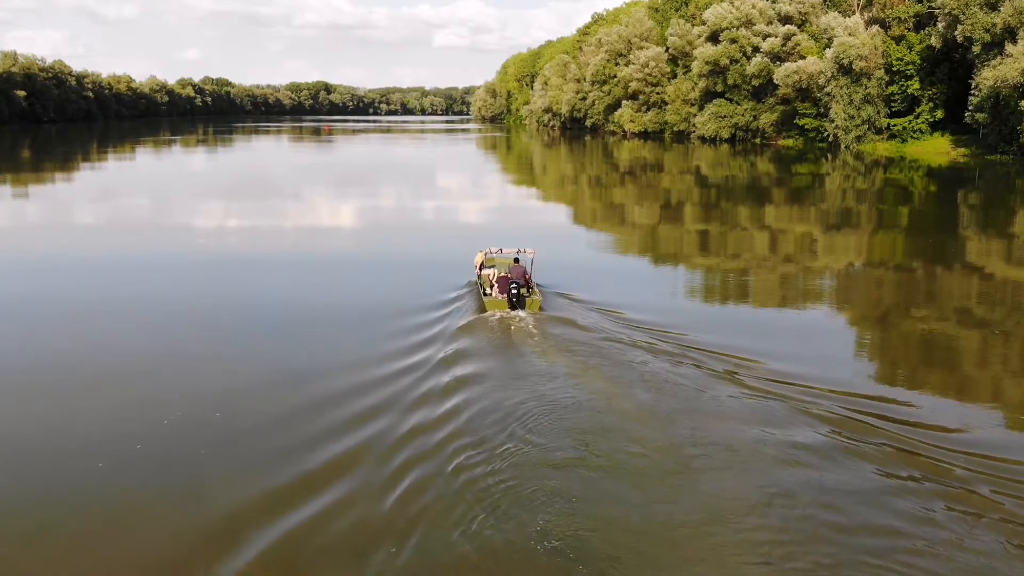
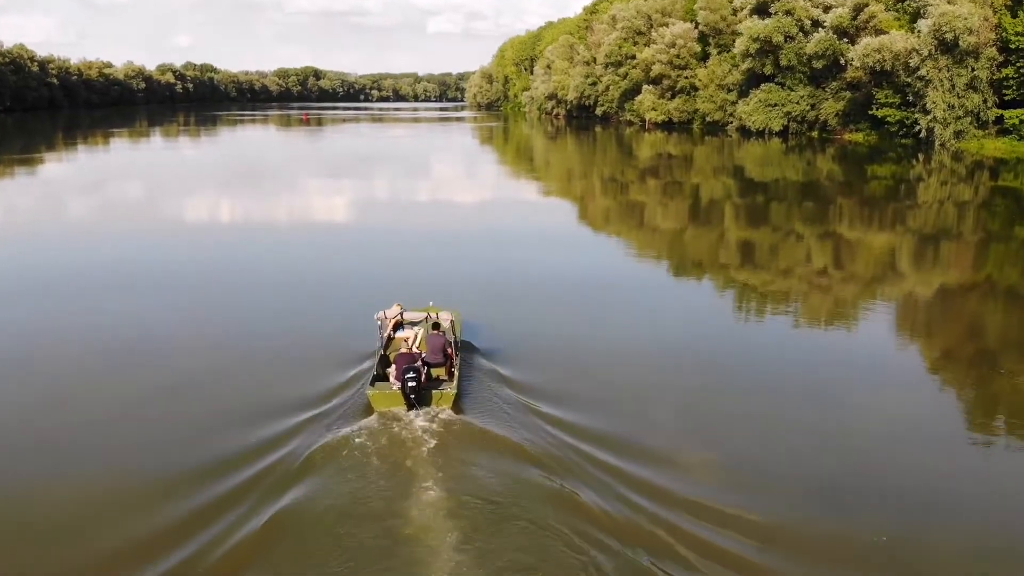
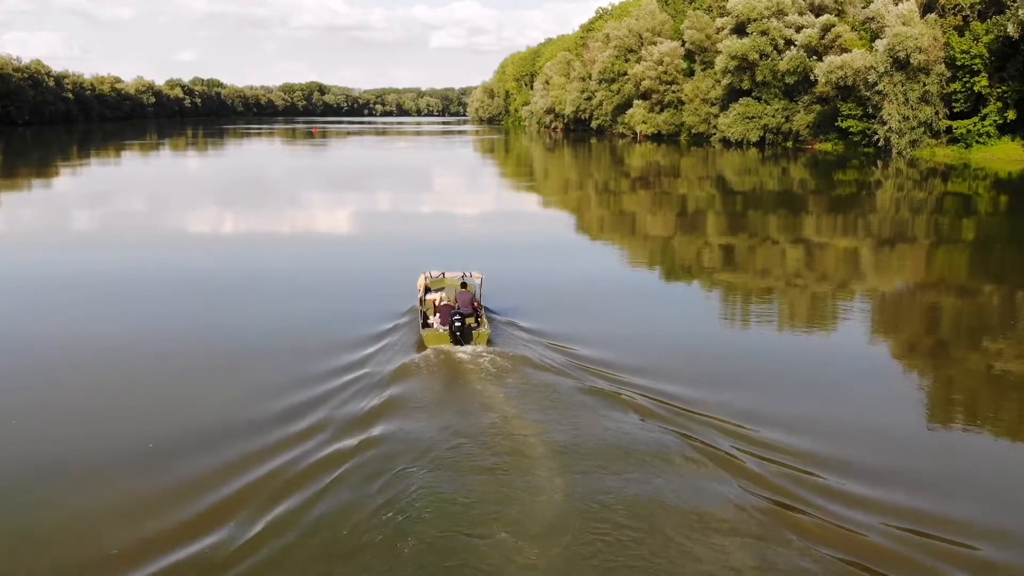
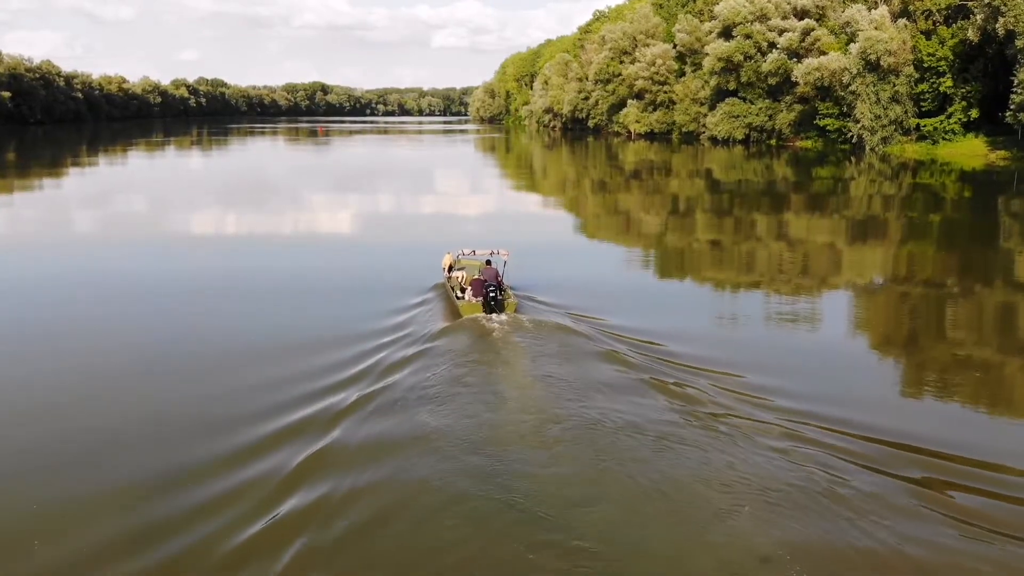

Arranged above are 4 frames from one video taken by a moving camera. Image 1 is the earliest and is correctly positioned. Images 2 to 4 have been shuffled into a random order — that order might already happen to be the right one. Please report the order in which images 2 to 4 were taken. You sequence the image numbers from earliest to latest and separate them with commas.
4, 3, 2
